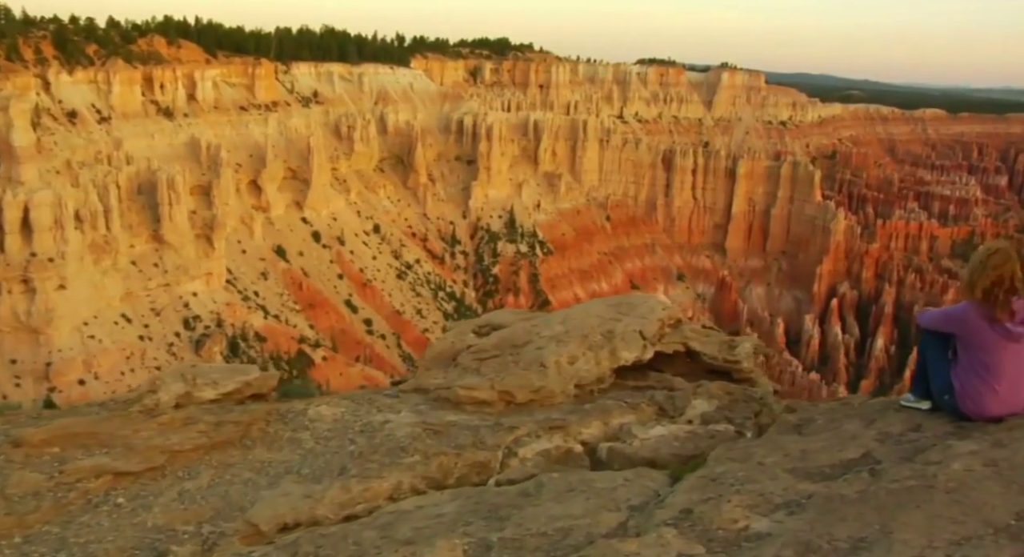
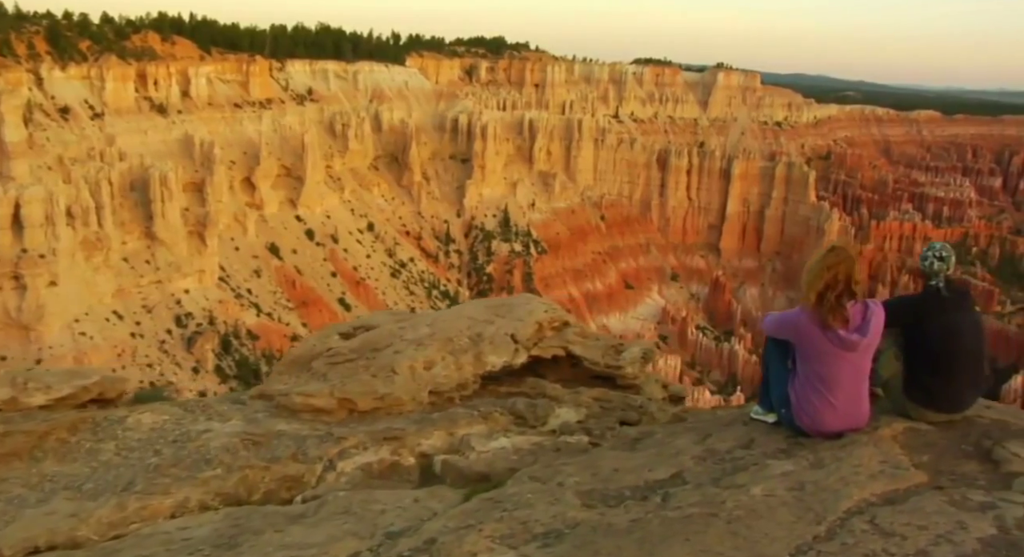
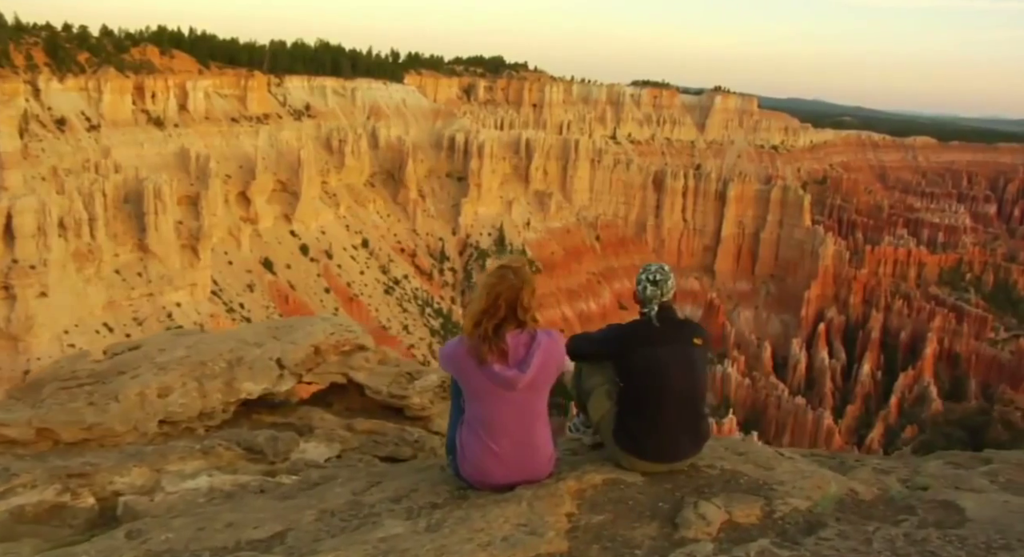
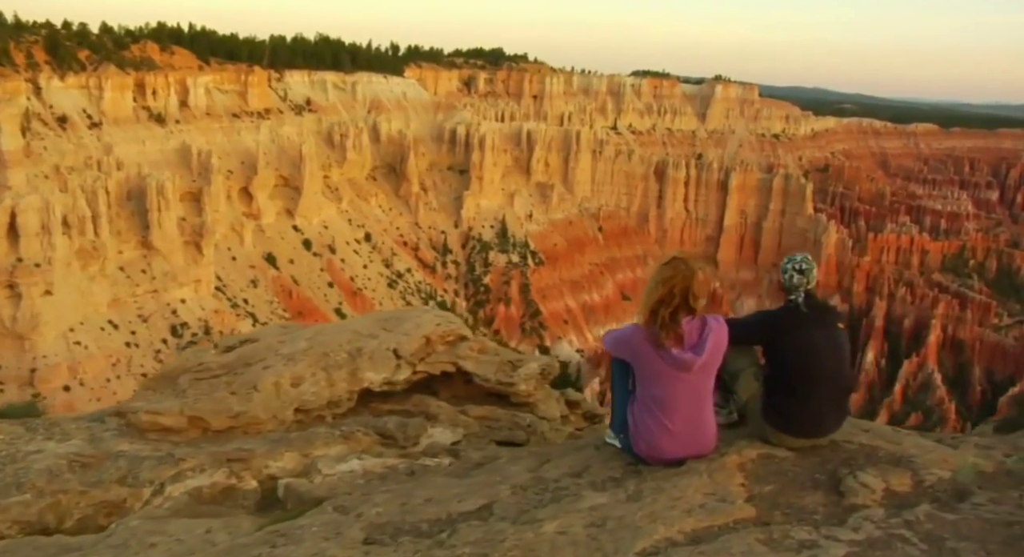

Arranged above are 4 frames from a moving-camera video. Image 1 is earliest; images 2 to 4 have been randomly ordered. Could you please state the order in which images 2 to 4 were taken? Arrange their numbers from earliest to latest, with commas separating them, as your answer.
2, 4, 3
